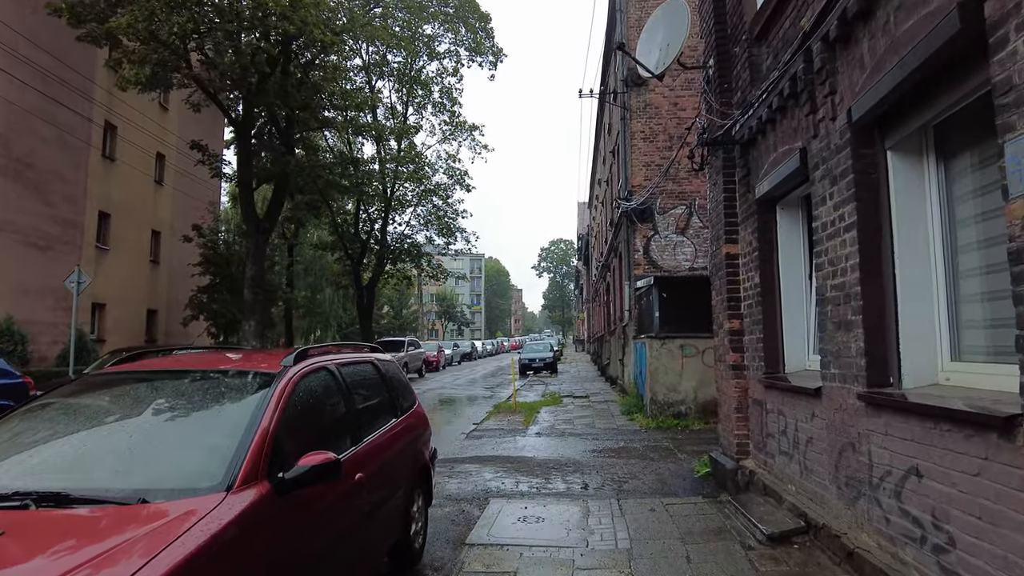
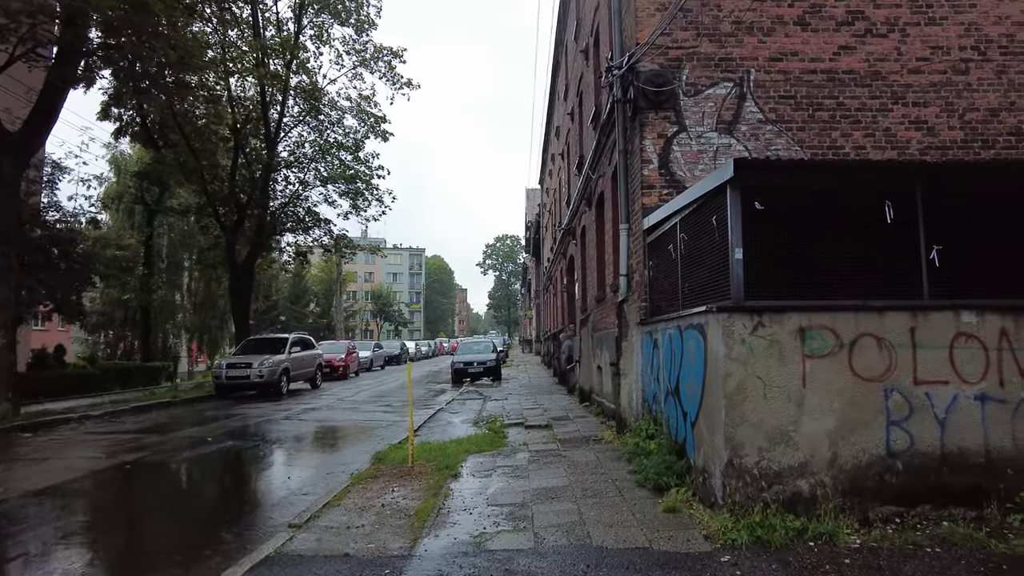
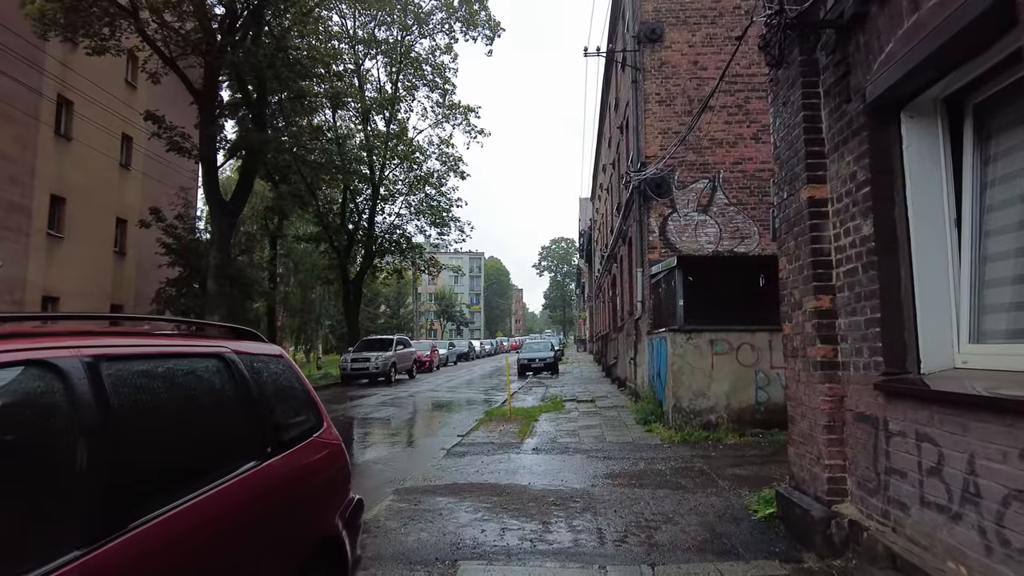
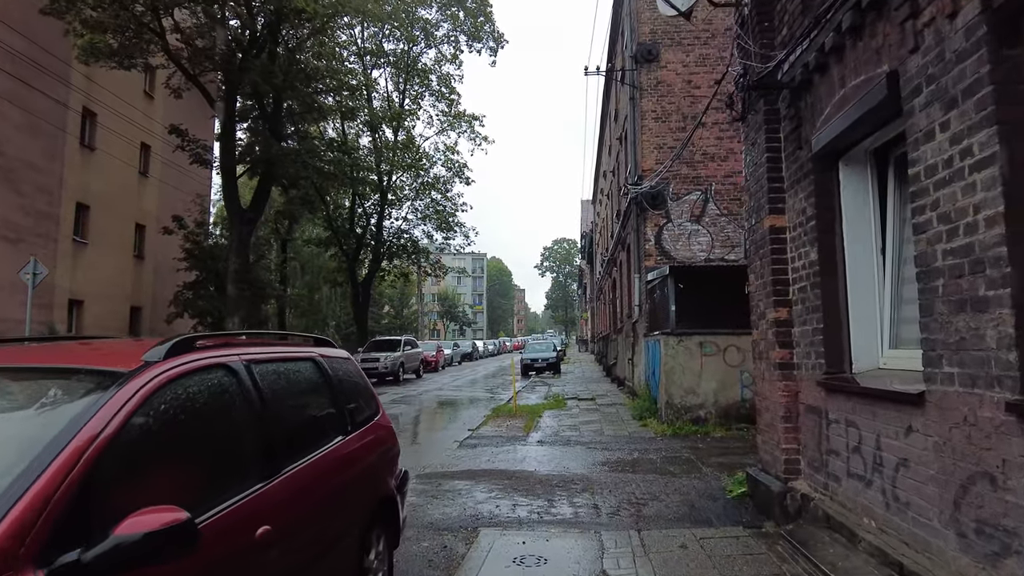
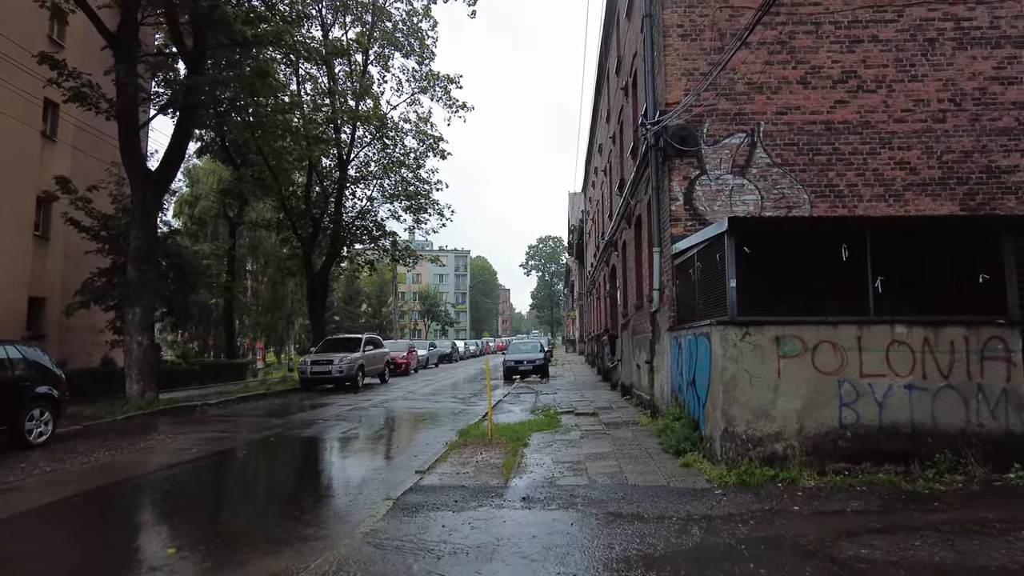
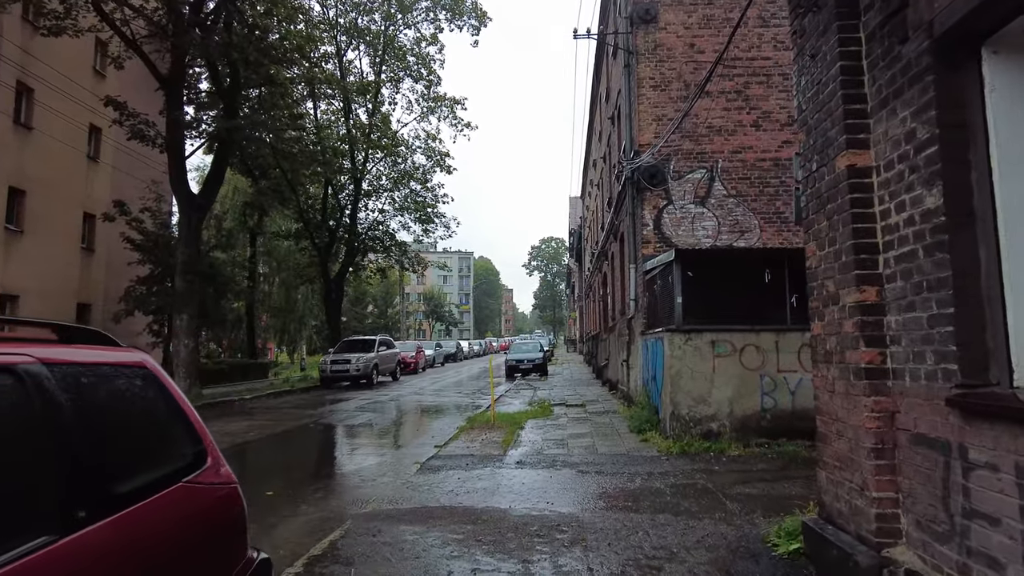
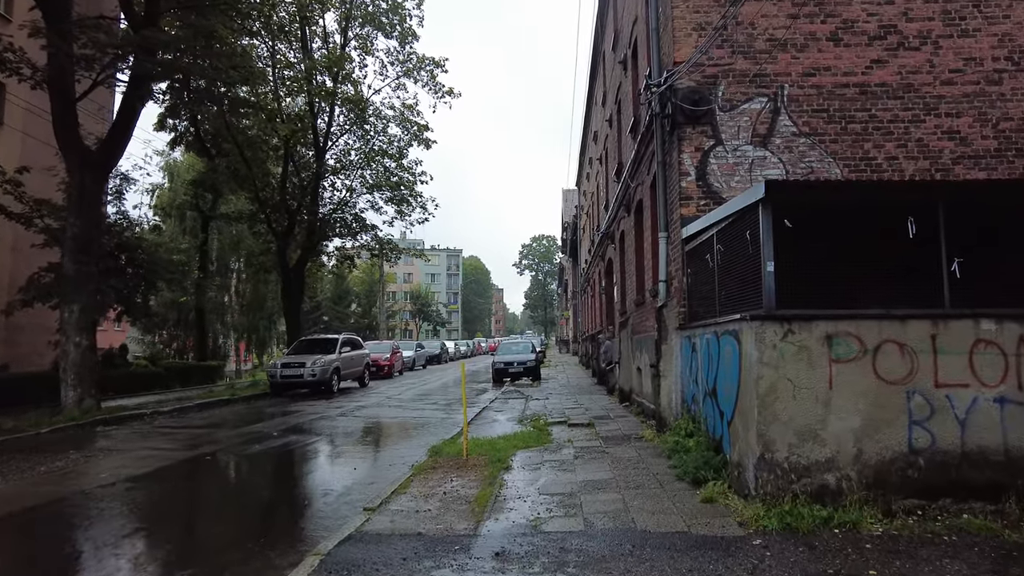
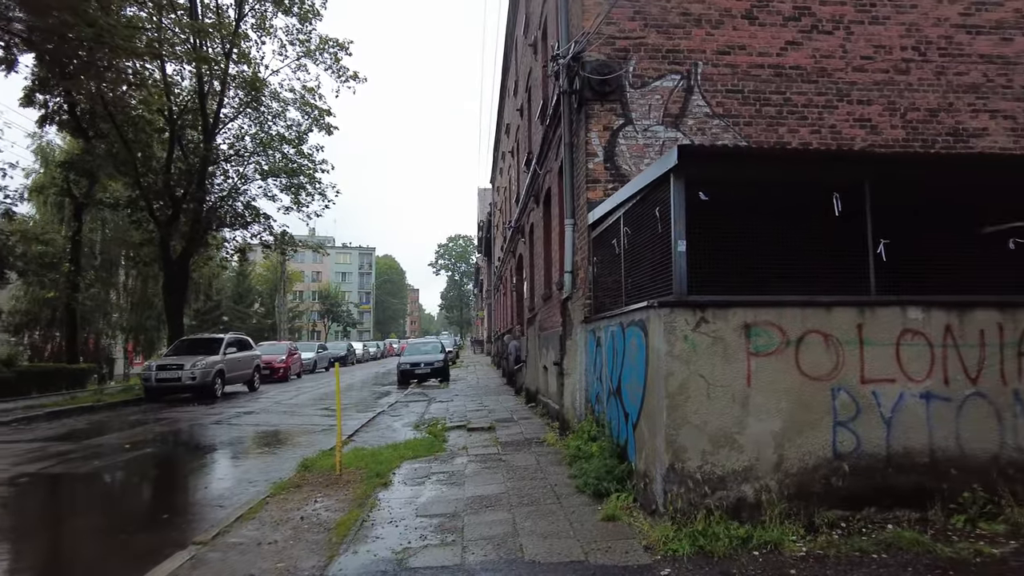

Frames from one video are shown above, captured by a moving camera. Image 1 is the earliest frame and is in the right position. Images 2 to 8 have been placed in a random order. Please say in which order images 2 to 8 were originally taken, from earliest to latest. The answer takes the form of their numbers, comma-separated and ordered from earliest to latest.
4, 3, 6, 5, 7, 2, 8
